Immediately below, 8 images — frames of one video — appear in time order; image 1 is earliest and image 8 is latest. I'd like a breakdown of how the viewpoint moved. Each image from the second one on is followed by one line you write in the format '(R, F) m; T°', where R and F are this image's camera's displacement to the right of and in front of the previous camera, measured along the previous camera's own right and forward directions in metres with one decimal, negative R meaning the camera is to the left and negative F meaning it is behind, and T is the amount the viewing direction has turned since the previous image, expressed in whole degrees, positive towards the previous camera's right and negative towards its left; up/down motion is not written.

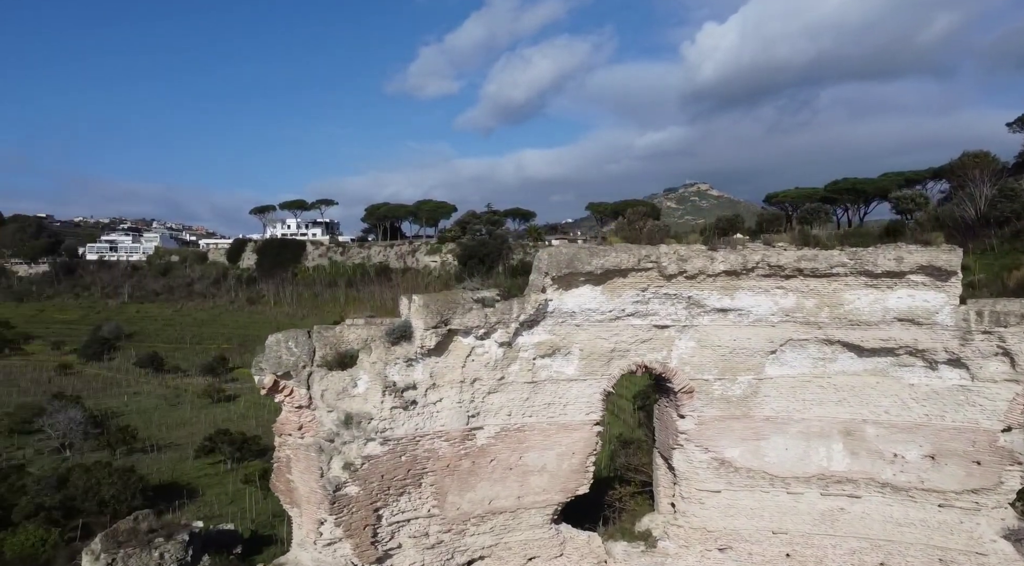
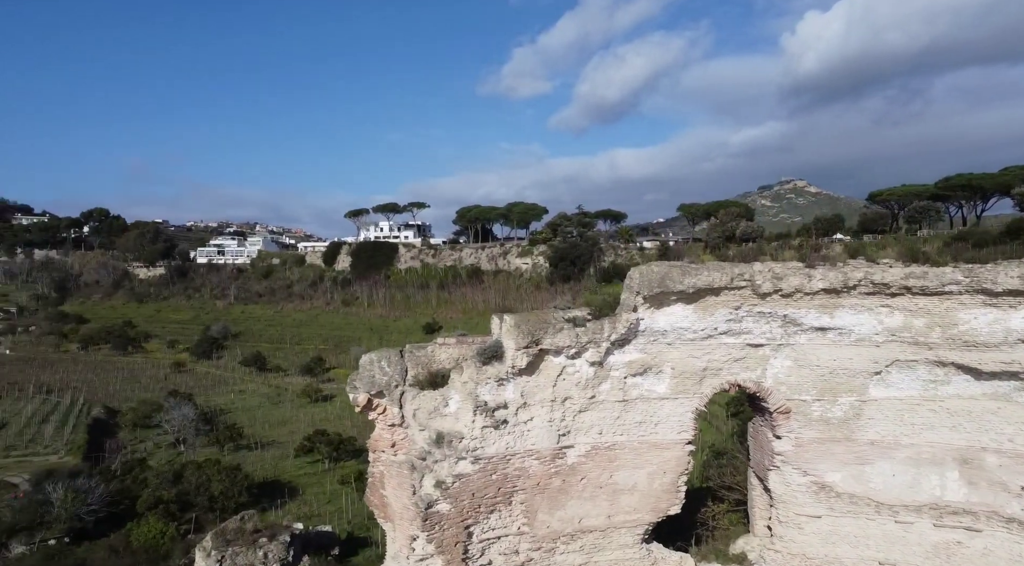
(+0.2, +0.5) m; -6°
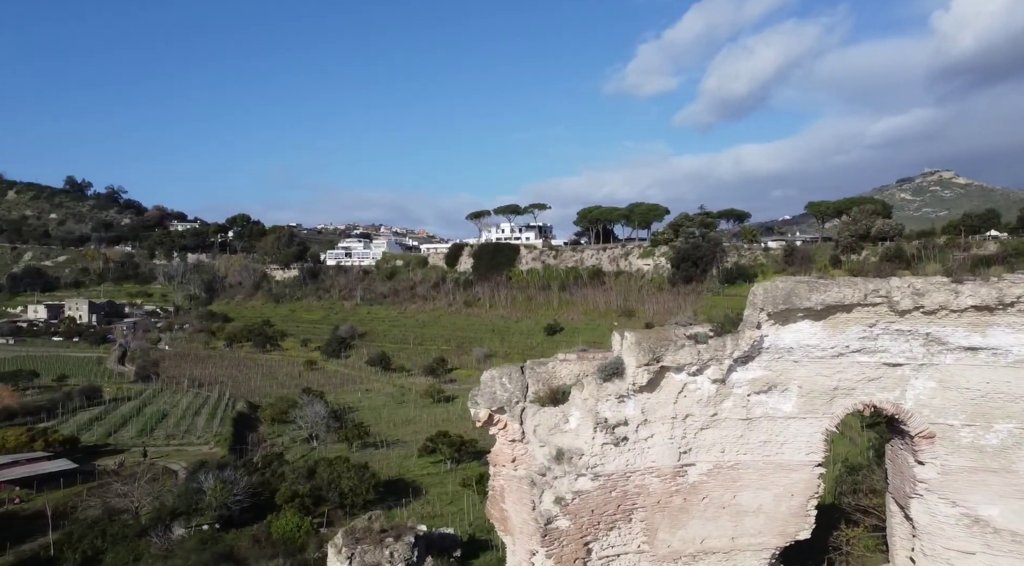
(+0.1, +0.6) m; -7°
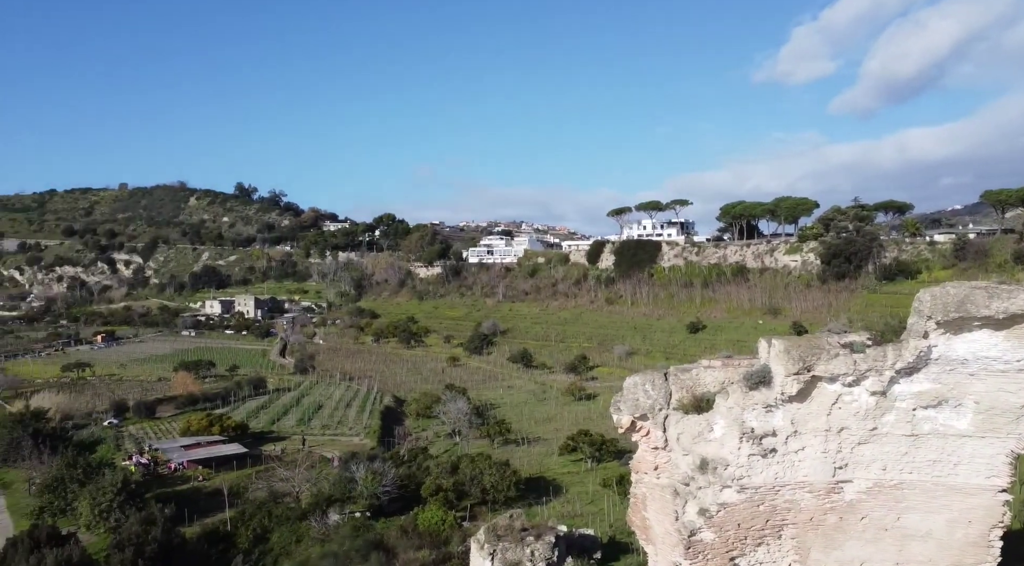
(+0.1, +0.6) m; -8°
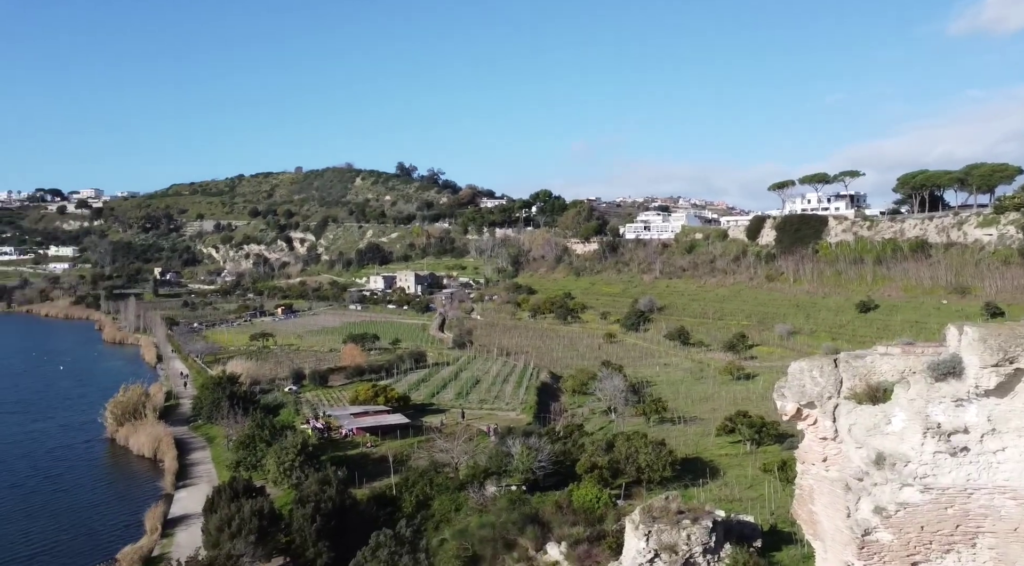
(0.0, +0.8) m; -9°
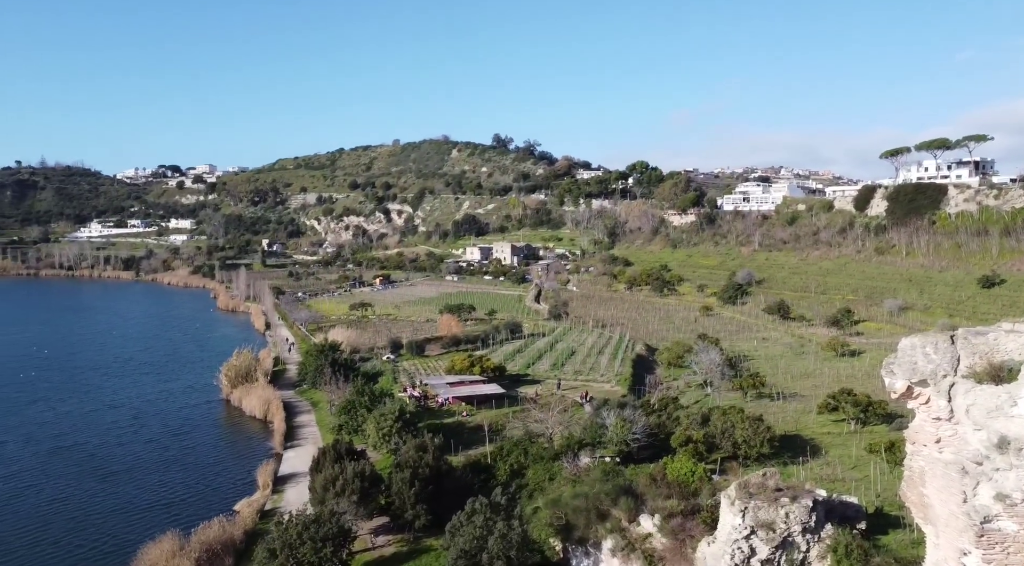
(-0.1, +0.4) m; -6°
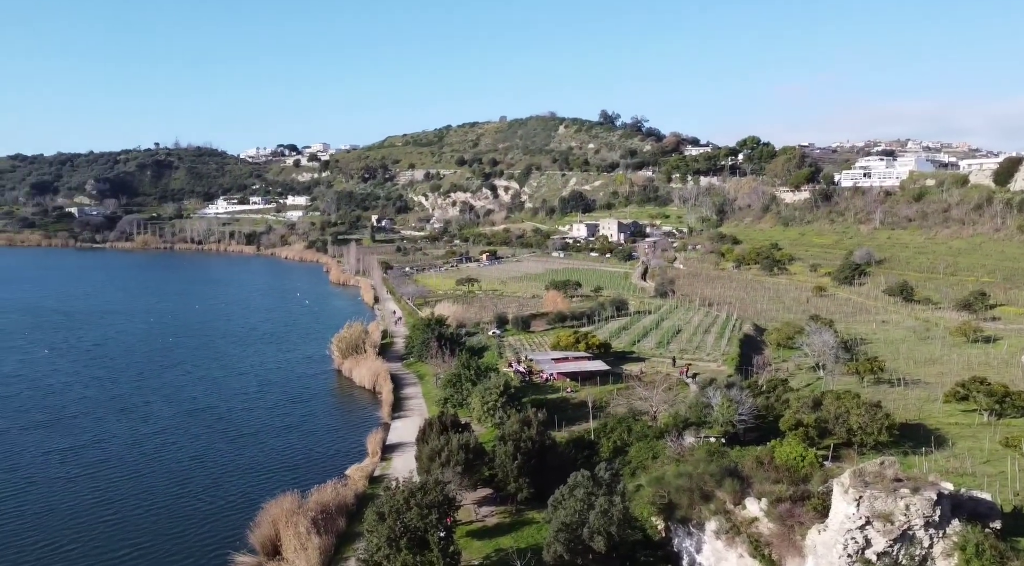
(-0.2, +1.3) m; -6°
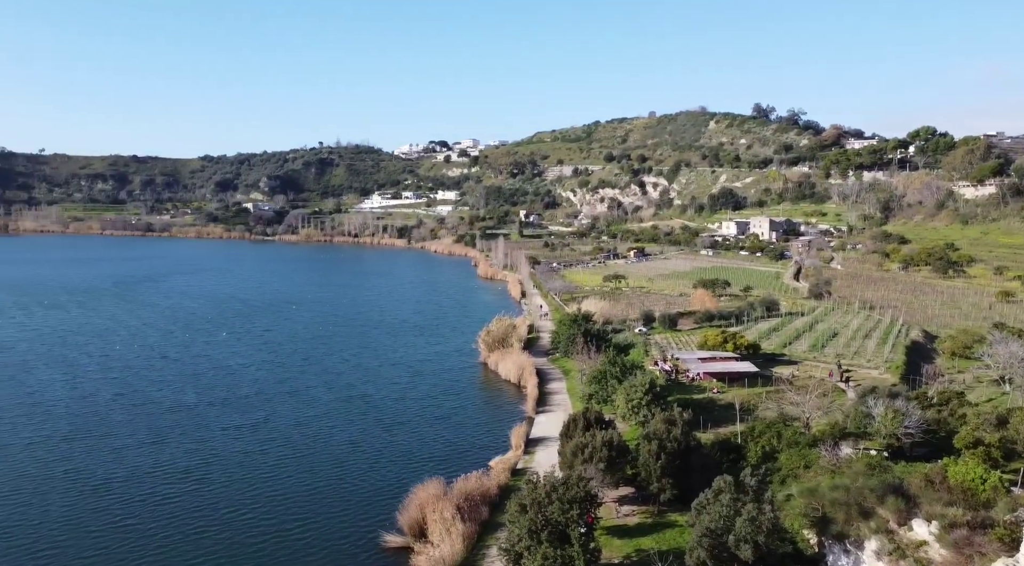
(-0.4, +6.1) m; -9°
